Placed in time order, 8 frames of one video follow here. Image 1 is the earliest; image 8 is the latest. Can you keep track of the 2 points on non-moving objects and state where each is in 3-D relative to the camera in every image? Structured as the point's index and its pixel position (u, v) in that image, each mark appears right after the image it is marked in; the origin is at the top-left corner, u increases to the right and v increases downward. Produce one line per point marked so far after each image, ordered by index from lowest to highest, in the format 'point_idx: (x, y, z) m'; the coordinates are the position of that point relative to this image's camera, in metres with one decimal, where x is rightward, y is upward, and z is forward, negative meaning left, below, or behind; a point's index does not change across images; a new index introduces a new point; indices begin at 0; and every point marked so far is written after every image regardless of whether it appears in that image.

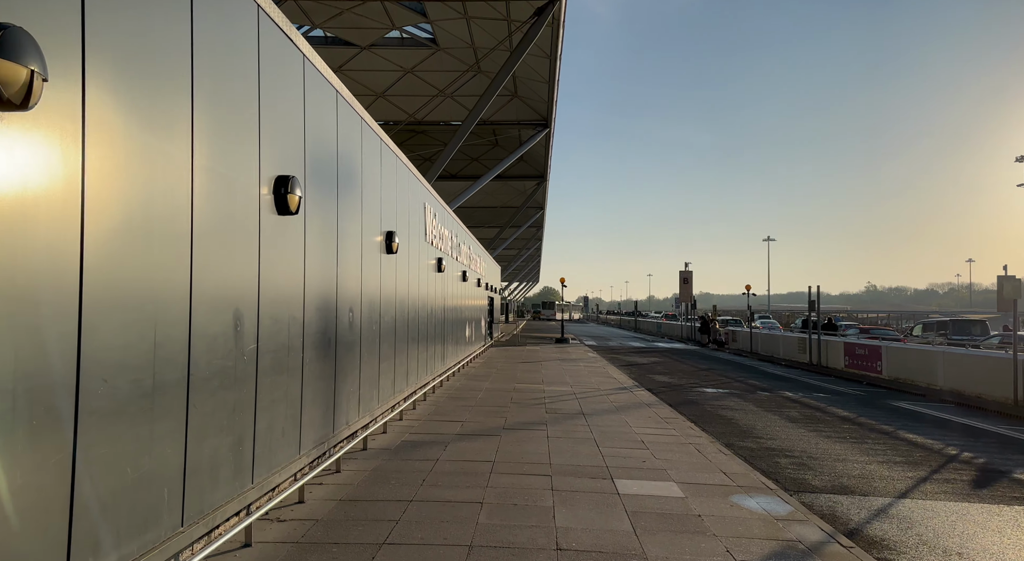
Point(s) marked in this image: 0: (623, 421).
0: (+1.6, -2.0, +8.9) m
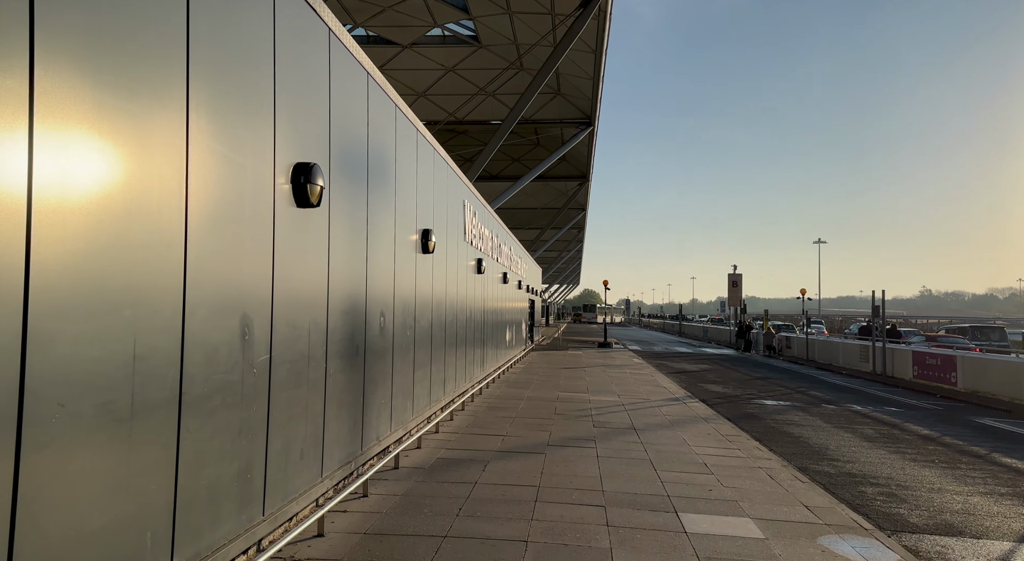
0: (+2.2, -2.1, +8.0) m
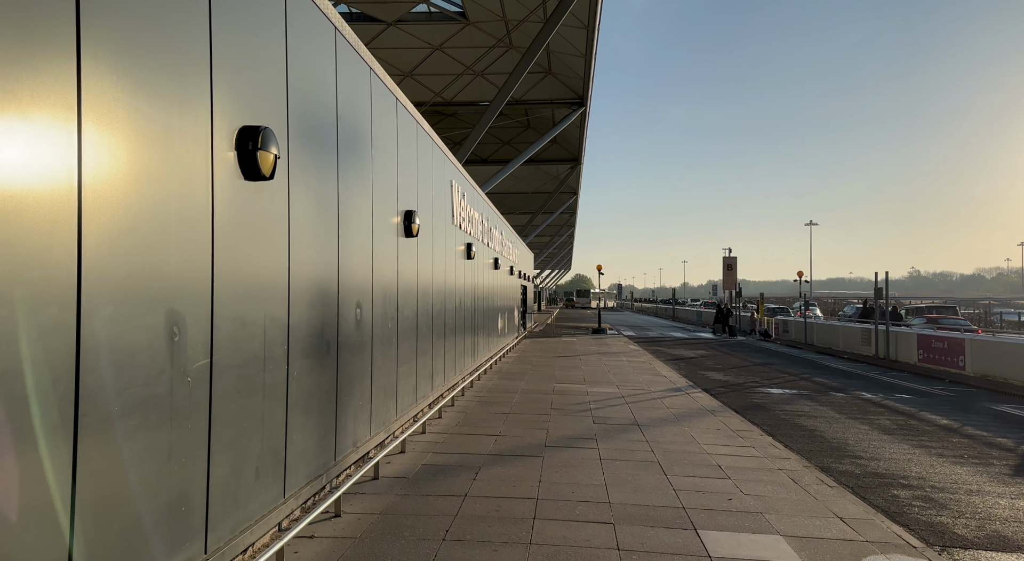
0: (+2.1, -1.9, +7.4) m
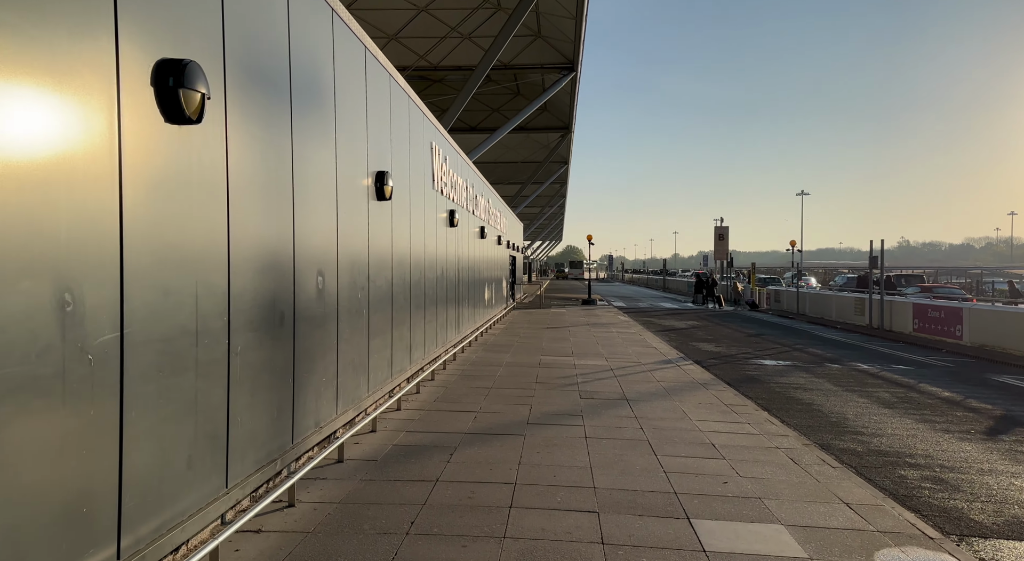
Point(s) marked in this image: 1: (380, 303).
0: (+1.9, -1.5, +7.0) m
1: (-1.4, -0.2, +6.7) m
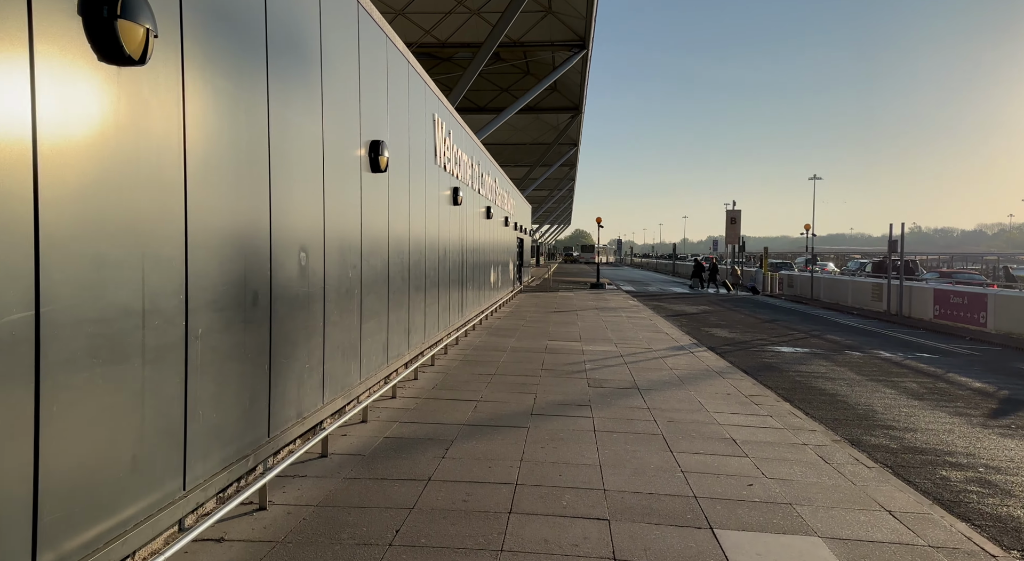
0: (+1.9, -1.3, +6.5) m
1: (-1.4, 0.0, +6.3) m
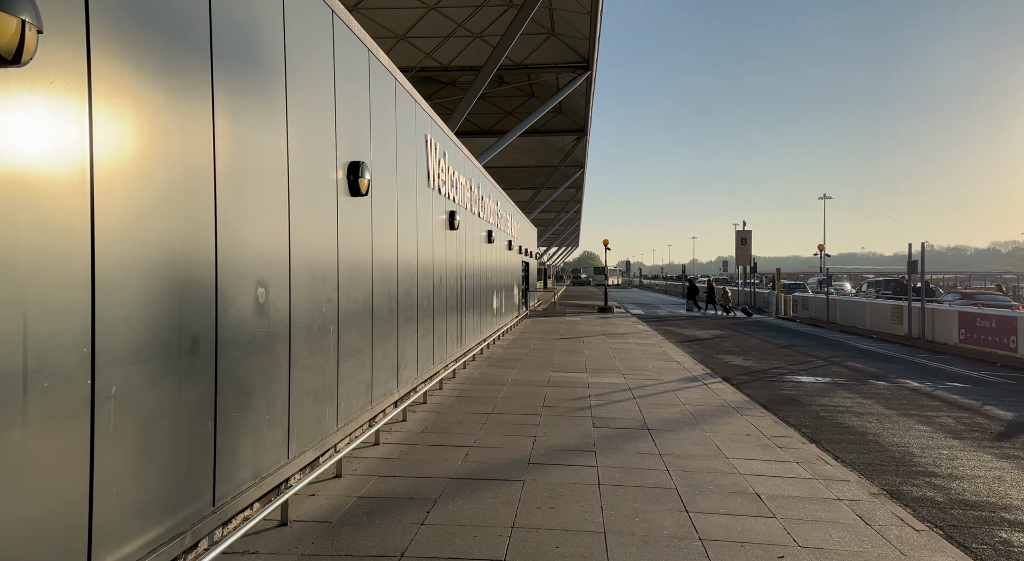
0: (+1.9, -1.6, +5.9) m
1: (-1.4, -0.3, +5.7) m
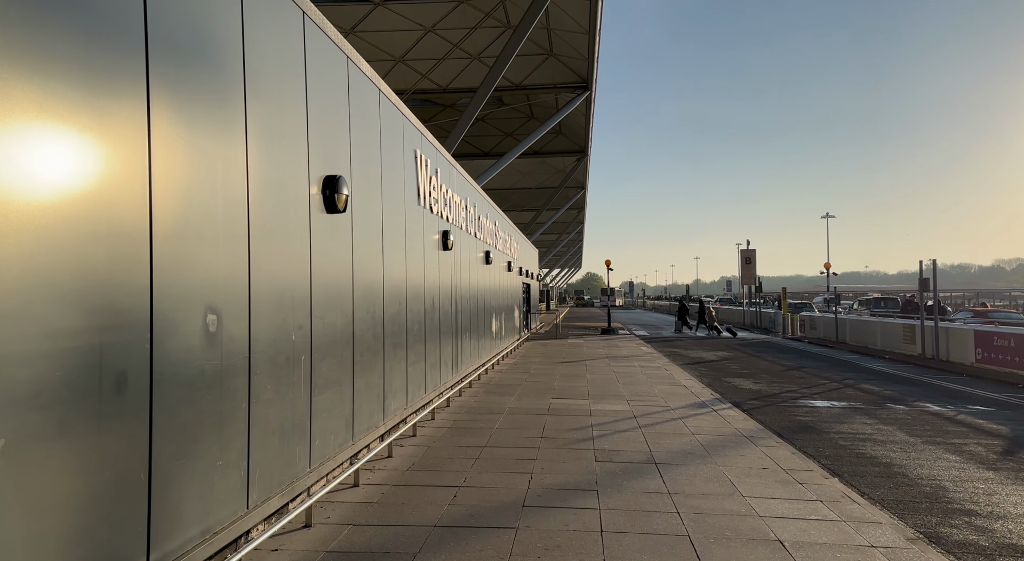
0: (+1.8, -1.7, +5.4) m
1: (-1.5, -0.5, +5.2) m
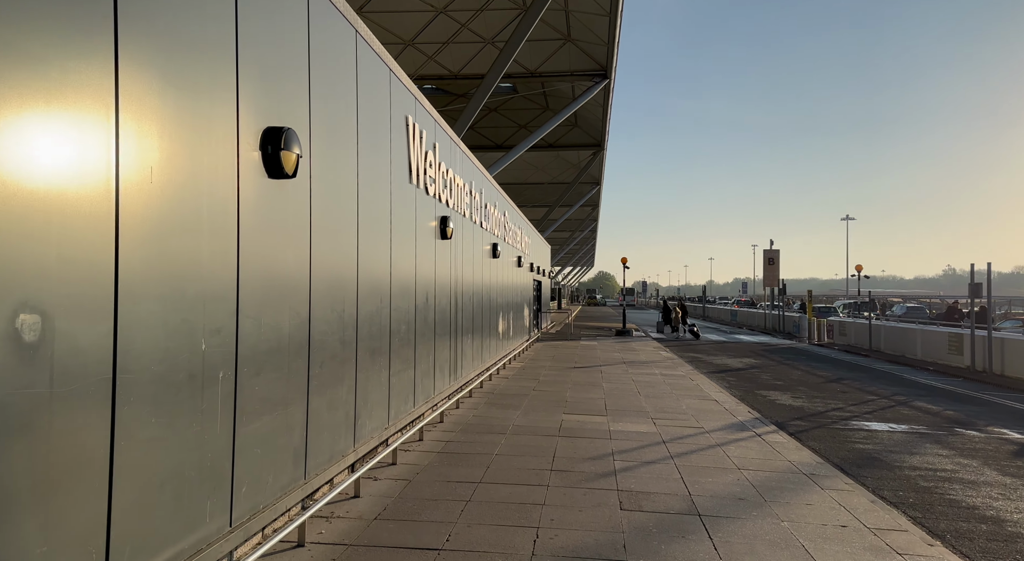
0: (+1.8, -1.7, +4.0) m
1: (-1.5, -0.5, +3.9) m
